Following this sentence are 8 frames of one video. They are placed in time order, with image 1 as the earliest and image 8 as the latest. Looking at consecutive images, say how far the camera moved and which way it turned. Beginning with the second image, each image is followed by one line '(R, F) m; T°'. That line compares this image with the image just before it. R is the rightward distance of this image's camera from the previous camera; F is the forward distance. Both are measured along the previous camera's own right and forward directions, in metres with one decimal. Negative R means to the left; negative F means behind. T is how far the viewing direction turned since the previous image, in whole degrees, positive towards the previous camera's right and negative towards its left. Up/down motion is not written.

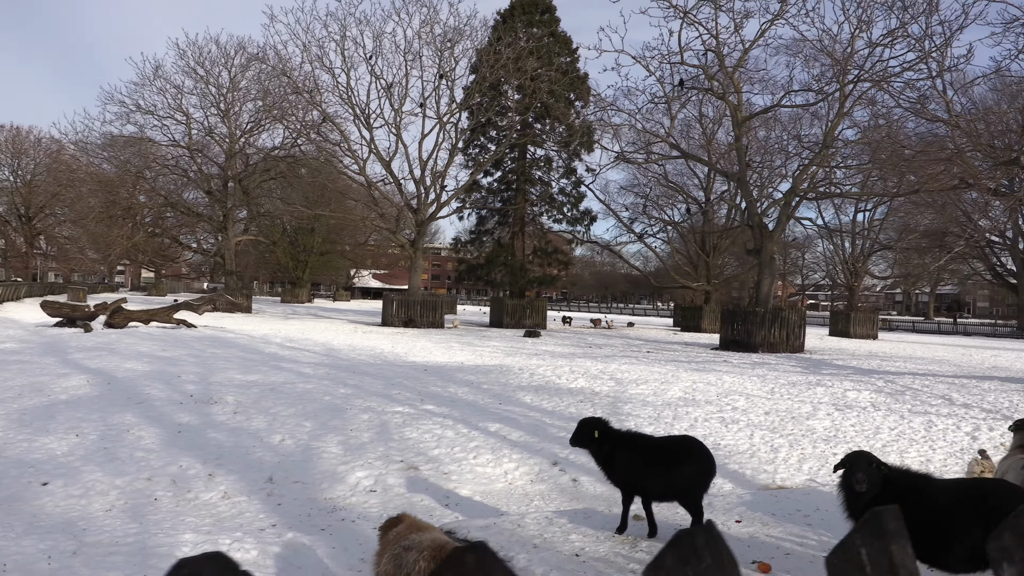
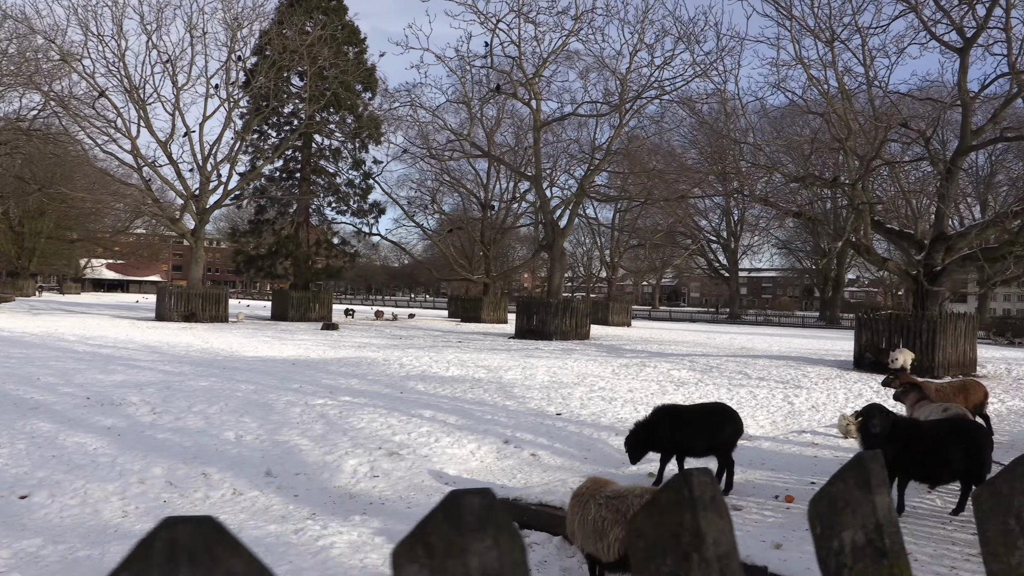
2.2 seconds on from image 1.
(-1.9, -0.3) m; +19°
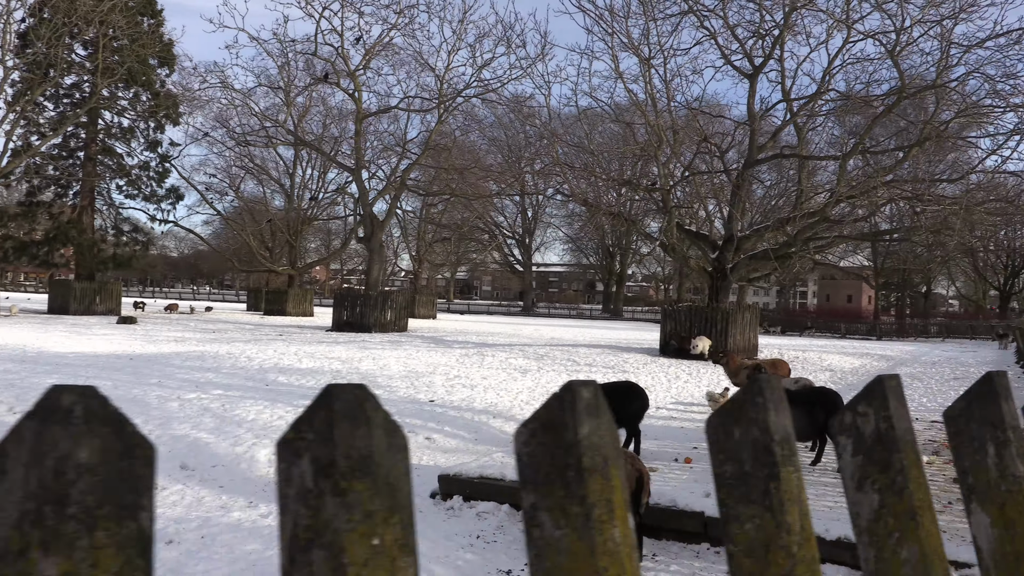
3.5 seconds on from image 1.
(-1.0, -0.3) m; +15°
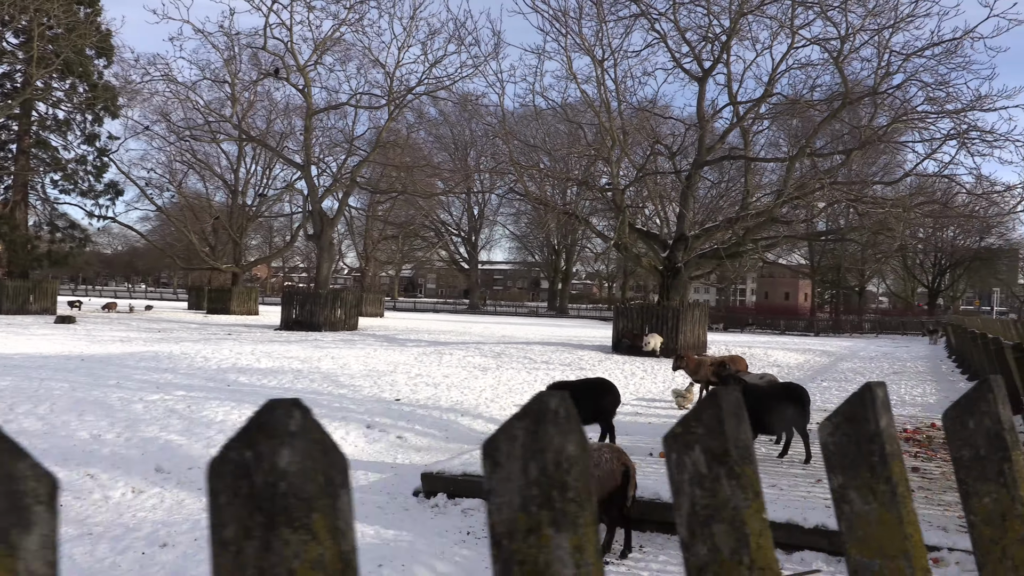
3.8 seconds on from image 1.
(-0.3, -0.1) m; +4°
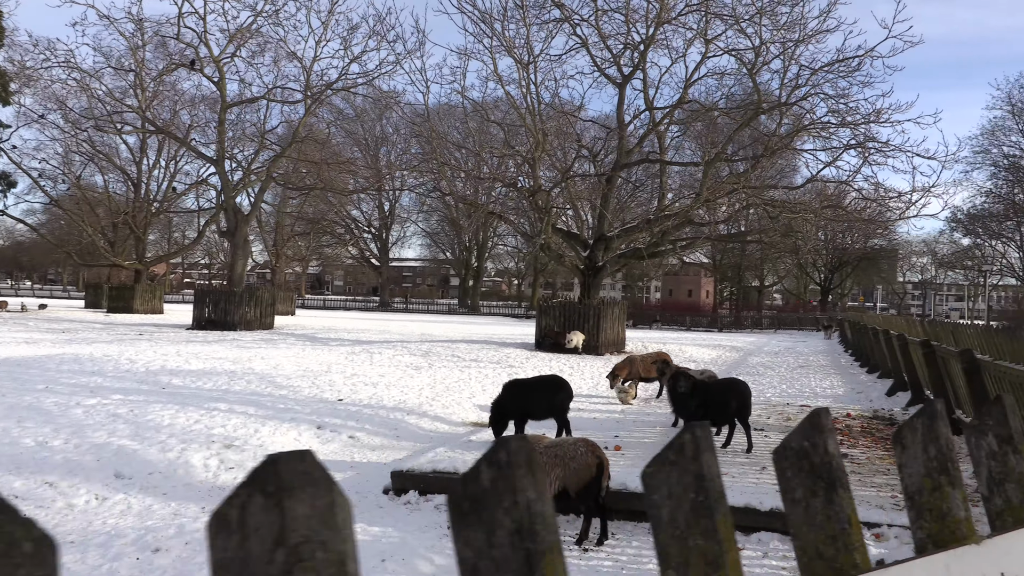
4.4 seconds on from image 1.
(-0.4, -0.2) m; +7°
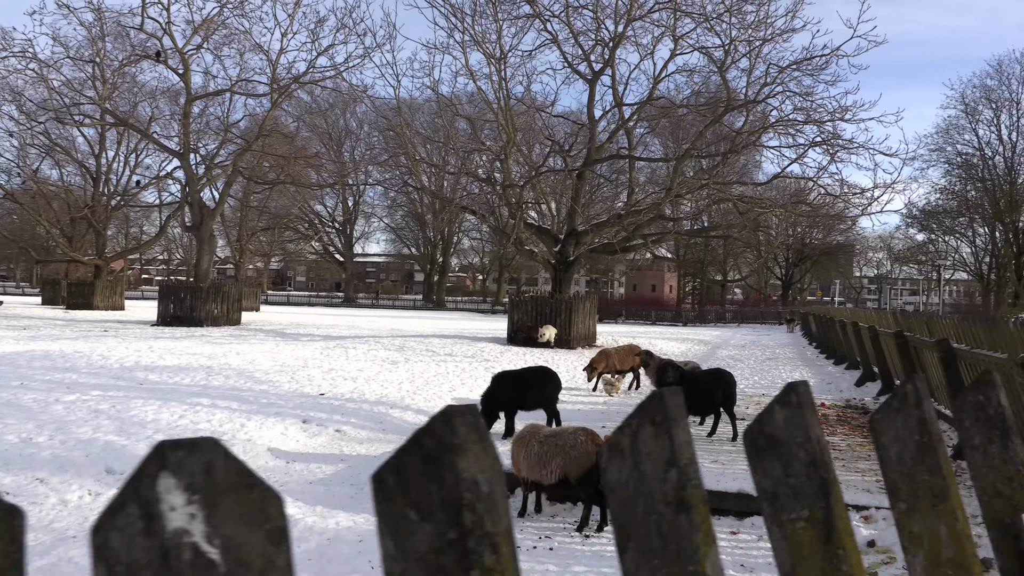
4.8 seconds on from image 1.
(-0.2, -0.1) m; +3°
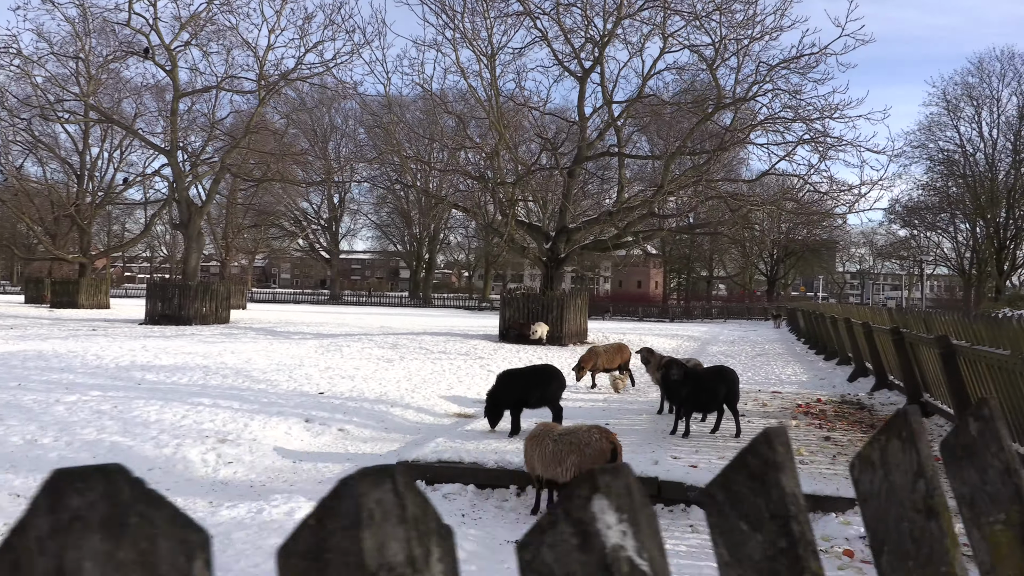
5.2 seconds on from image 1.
(-0.2, 0.0) m; +1°
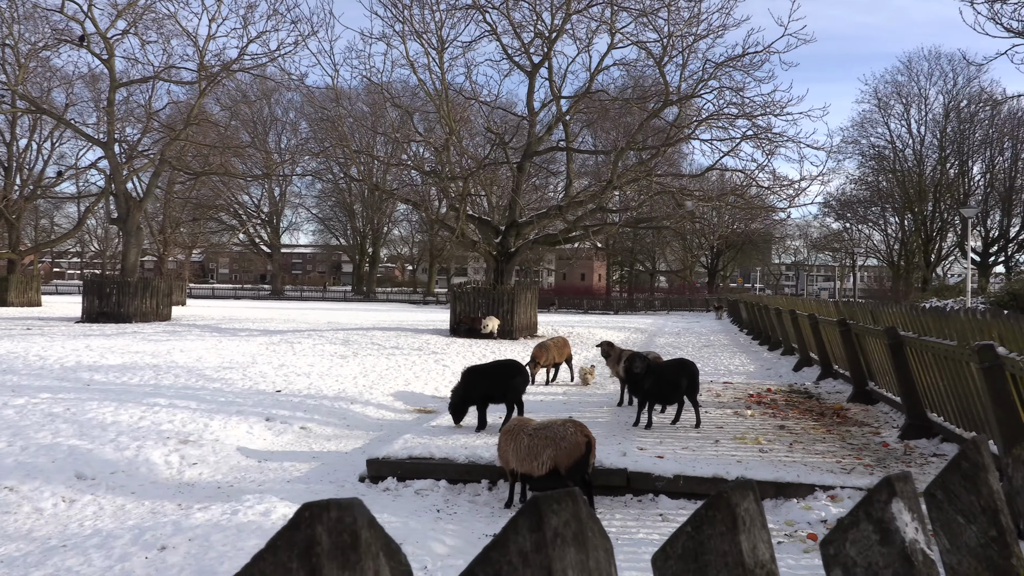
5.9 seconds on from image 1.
(-0.2, -0.1) m; +4°
